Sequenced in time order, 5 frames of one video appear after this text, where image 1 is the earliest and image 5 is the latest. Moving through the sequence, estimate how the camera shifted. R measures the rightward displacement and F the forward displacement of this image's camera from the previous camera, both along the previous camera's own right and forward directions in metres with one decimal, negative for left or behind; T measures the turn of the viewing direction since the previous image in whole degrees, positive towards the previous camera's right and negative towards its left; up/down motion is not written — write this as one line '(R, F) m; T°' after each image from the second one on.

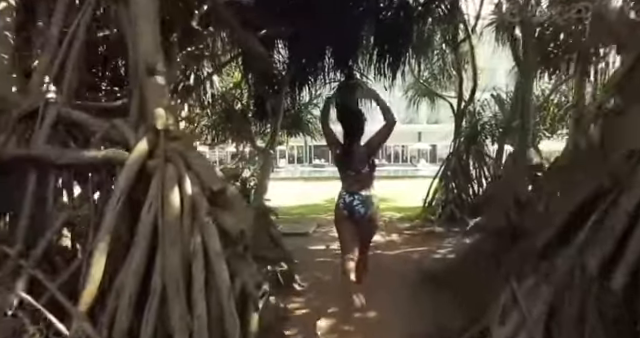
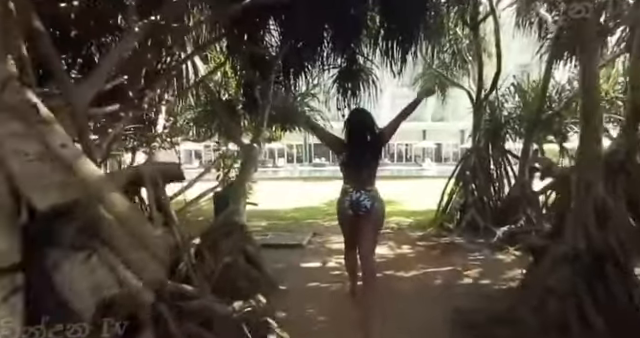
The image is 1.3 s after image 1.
(0.0, +0.6) m; 0°
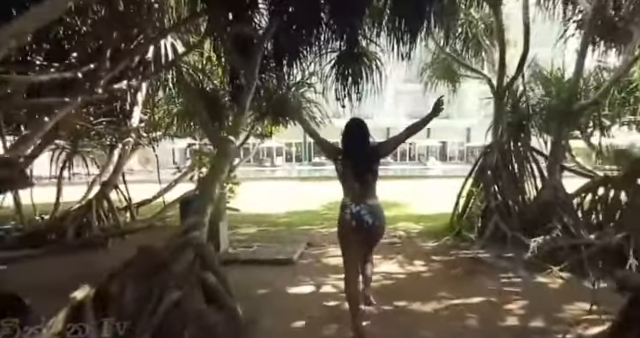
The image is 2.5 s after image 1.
(0.0, +0.6) m; 0°
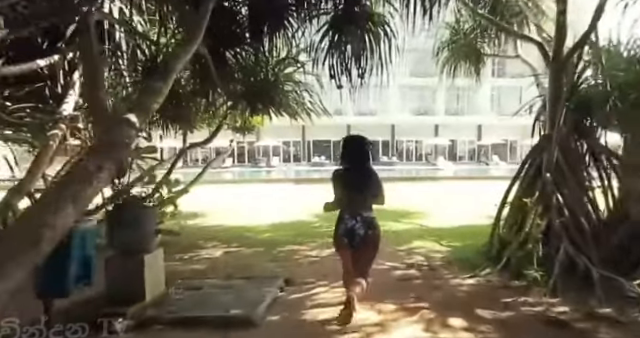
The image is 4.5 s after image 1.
(+0.1, +1.0) m; 0°
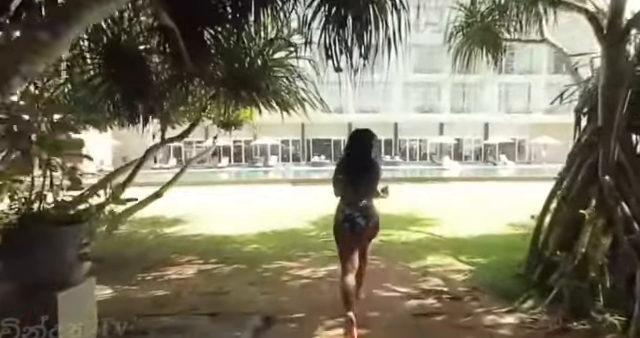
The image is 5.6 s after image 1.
(0.0, +0.5) m; 0°
